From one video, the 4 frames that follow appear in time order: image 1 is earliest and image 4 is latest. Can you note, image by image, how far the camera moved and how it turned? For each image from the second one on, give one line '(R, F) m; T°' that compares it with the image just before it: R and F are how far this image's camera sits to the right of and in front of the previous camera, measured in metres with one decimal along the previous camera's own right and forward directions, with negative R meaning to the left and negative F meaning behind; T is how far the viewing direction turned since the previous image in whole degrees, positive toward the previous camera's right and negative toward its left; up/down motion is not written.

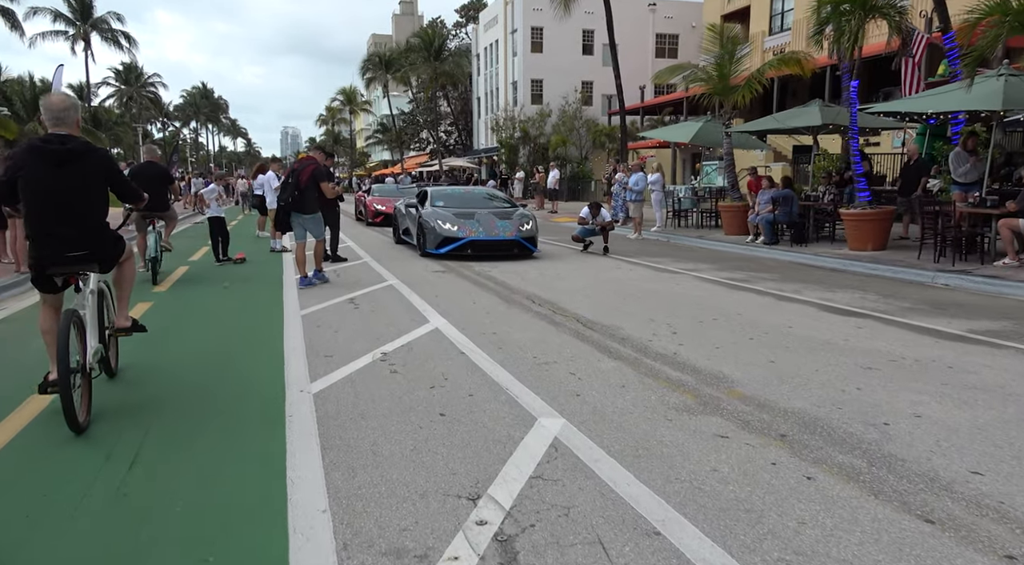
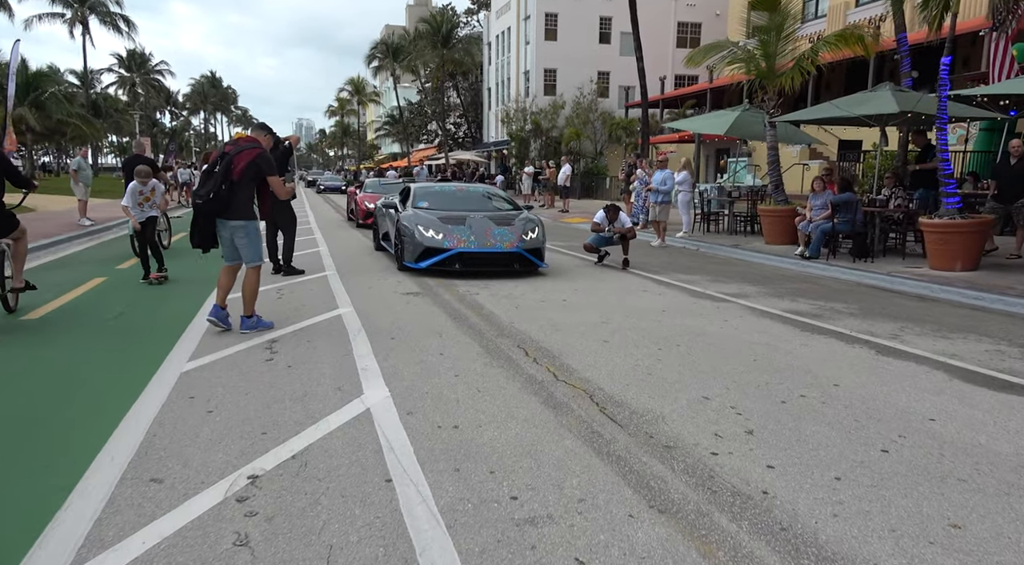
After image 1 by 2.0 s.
(+0.2, +2.5) m; -1°
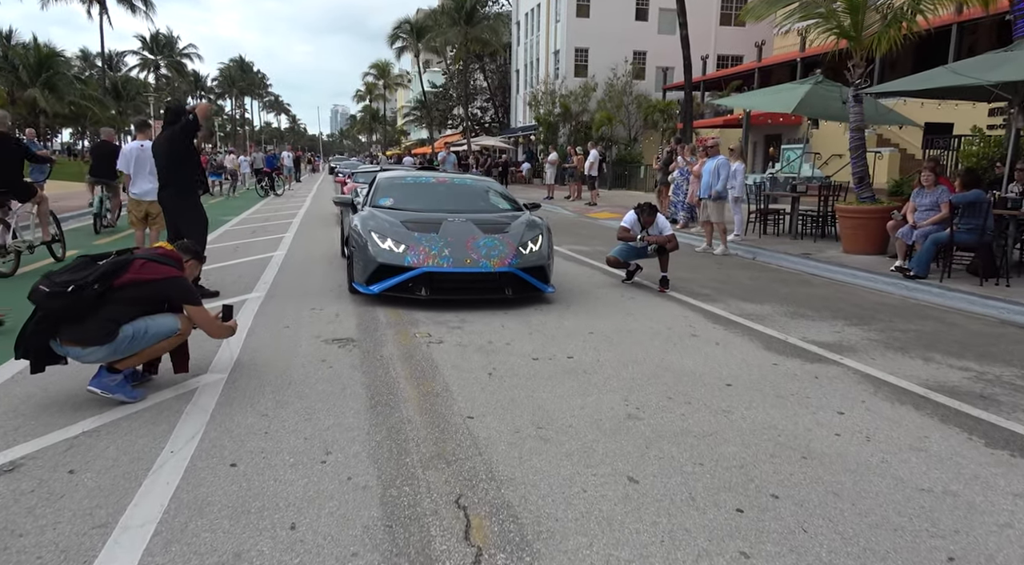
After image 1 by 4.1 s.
(+0.4, +2.9) m; -3°
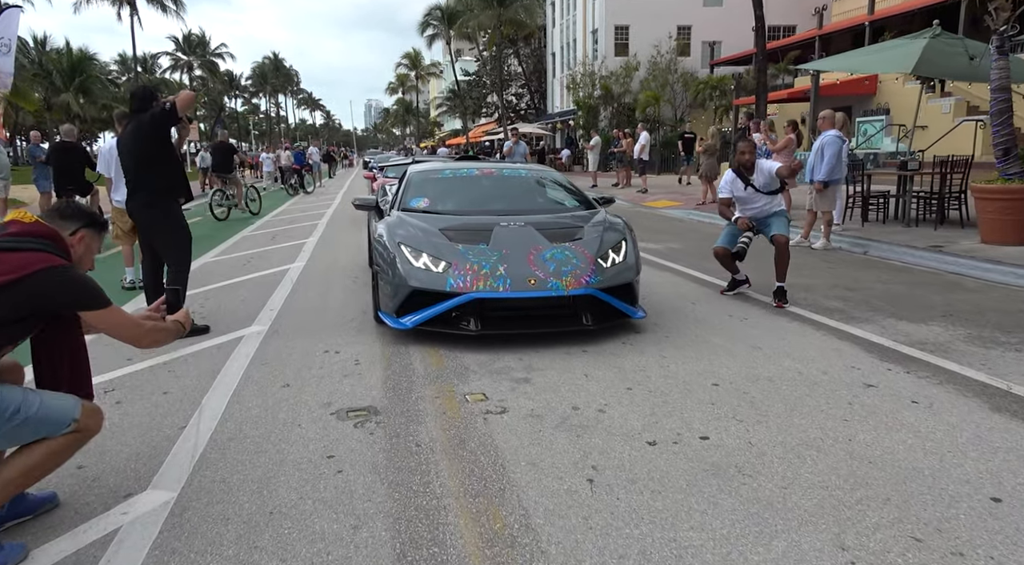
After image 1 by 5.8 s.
(-0.3, +1.8) m; -3°
